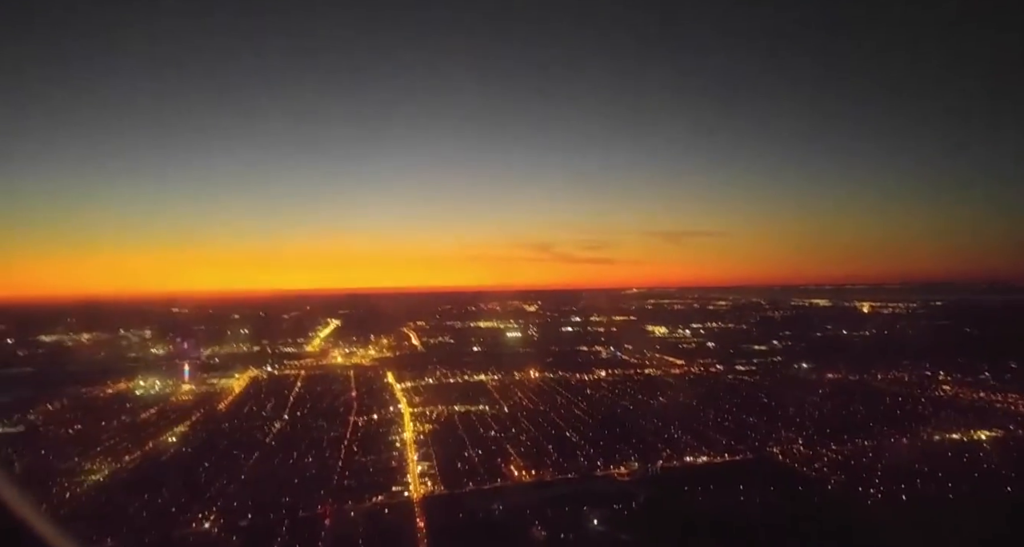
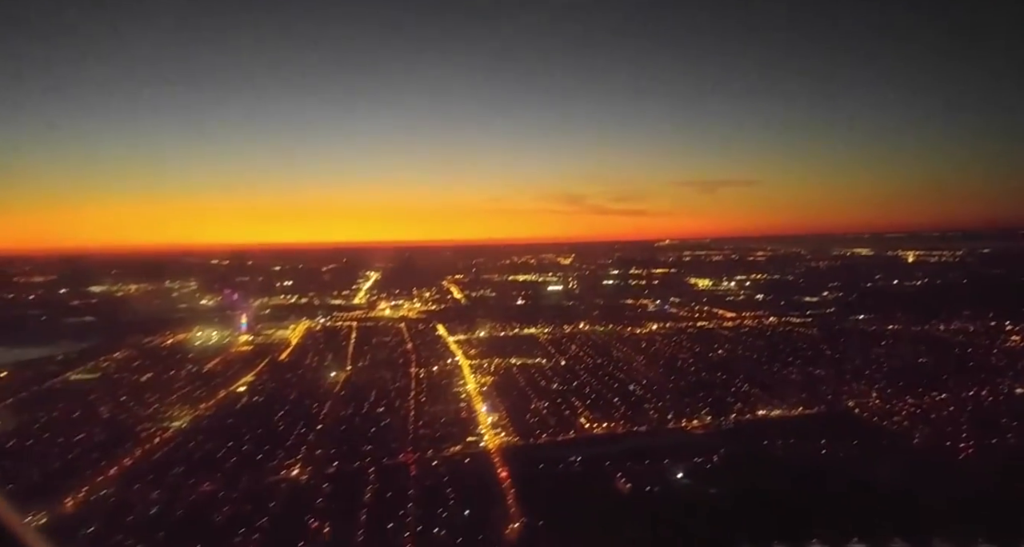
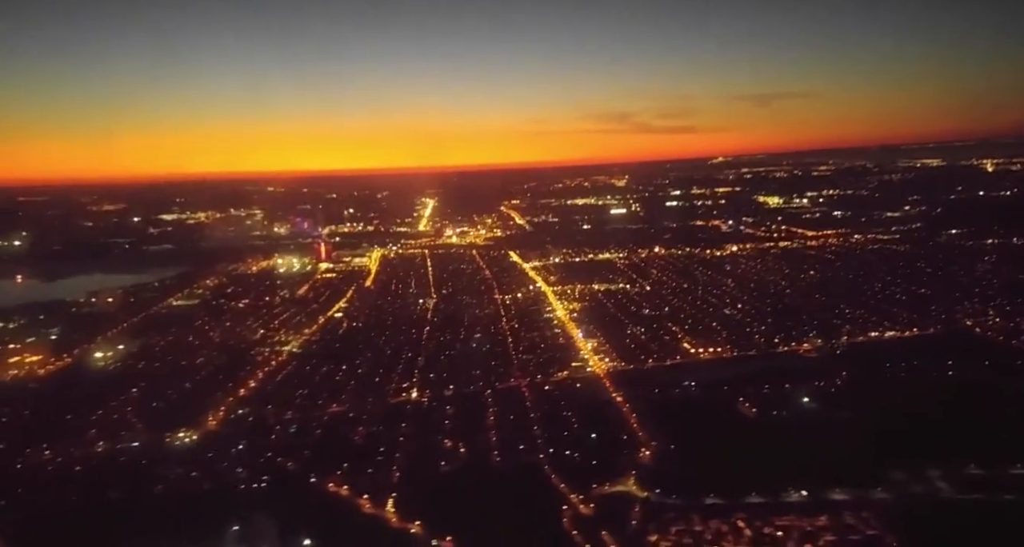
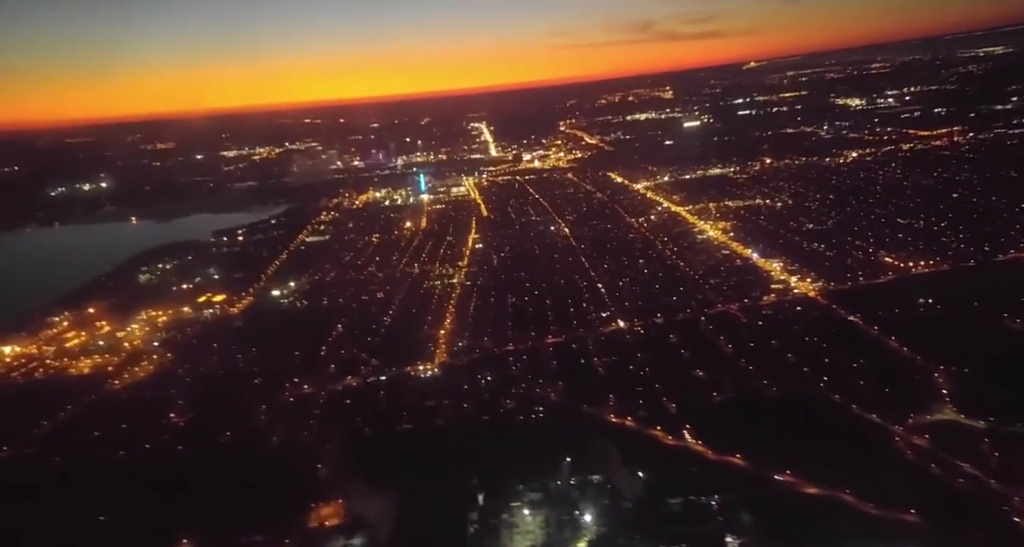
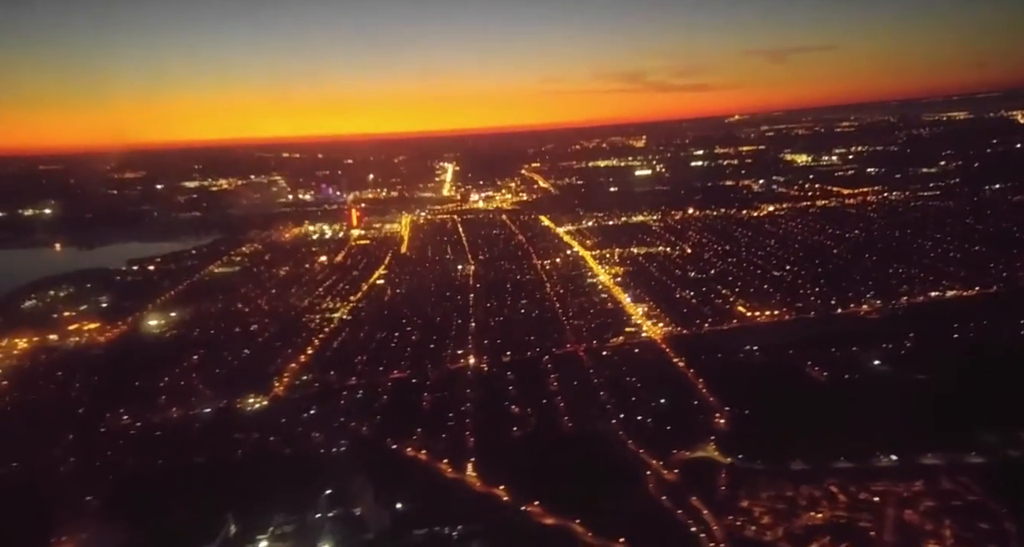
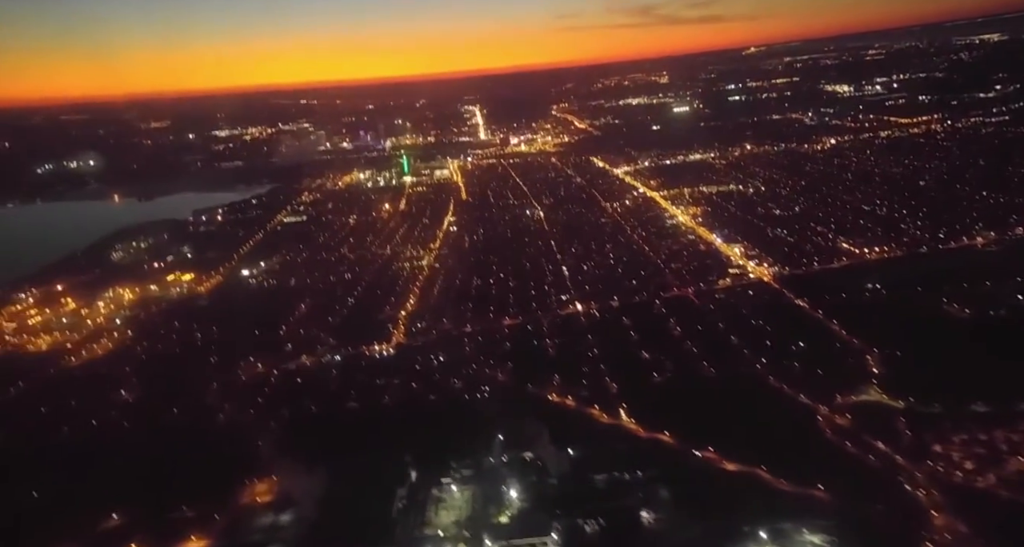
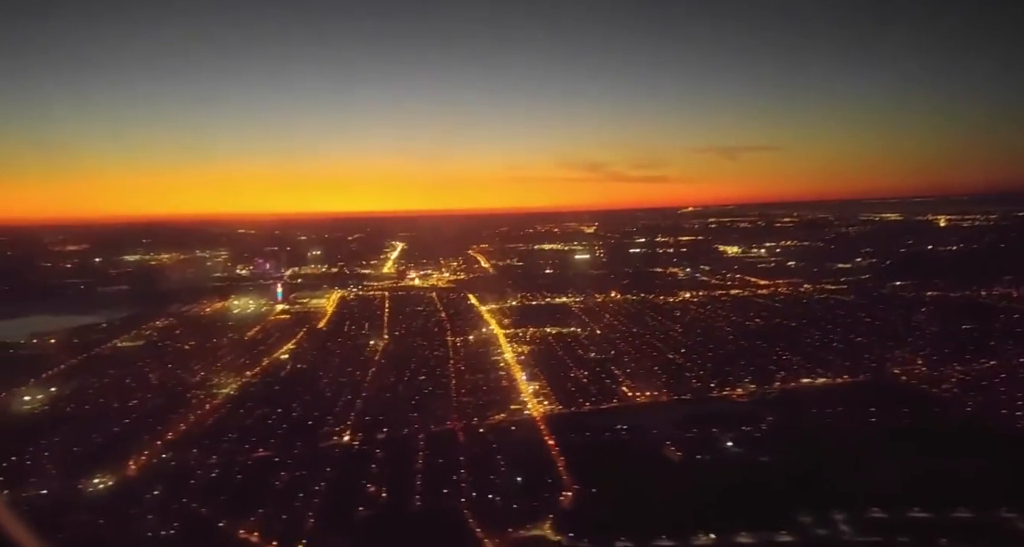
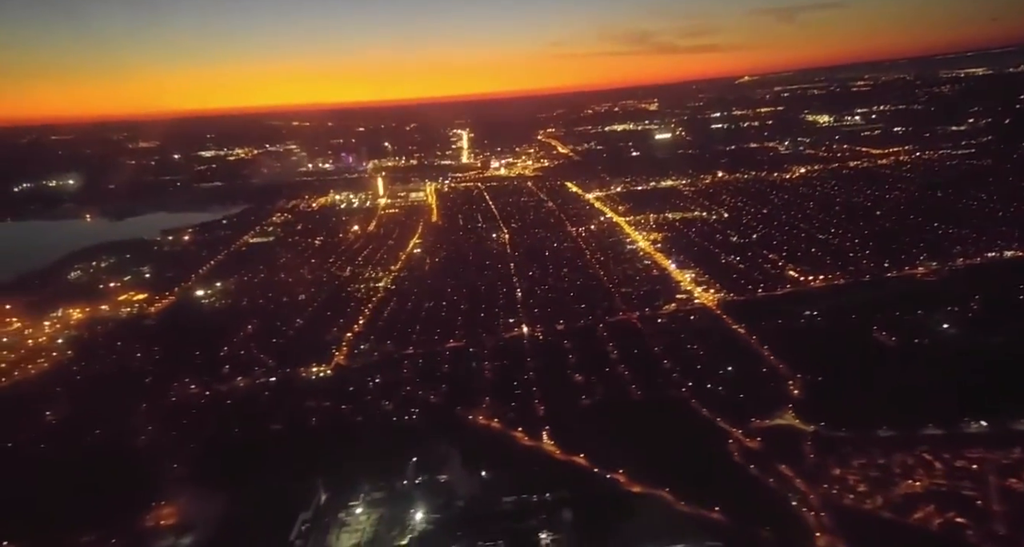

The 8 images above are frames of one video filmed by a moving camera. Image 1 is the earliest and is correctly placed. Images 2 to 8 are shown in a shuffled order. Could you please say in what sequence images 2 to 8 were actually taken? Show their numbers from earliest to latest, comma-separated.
2, 7, 3, 5, 8, 6, 4
